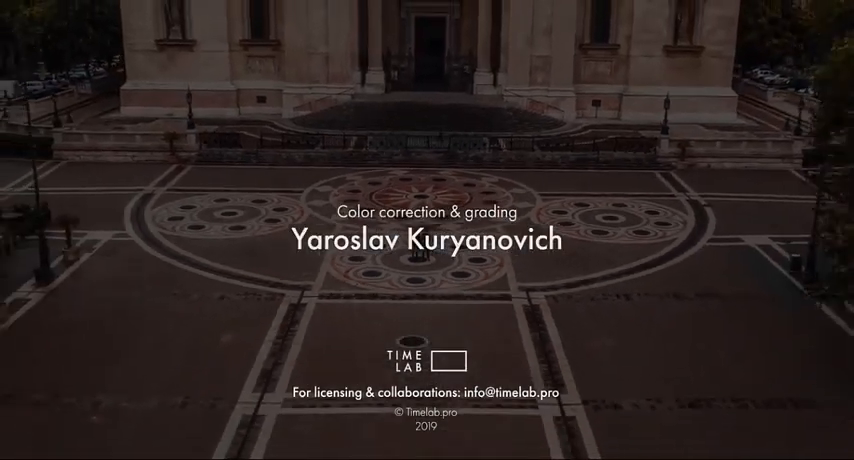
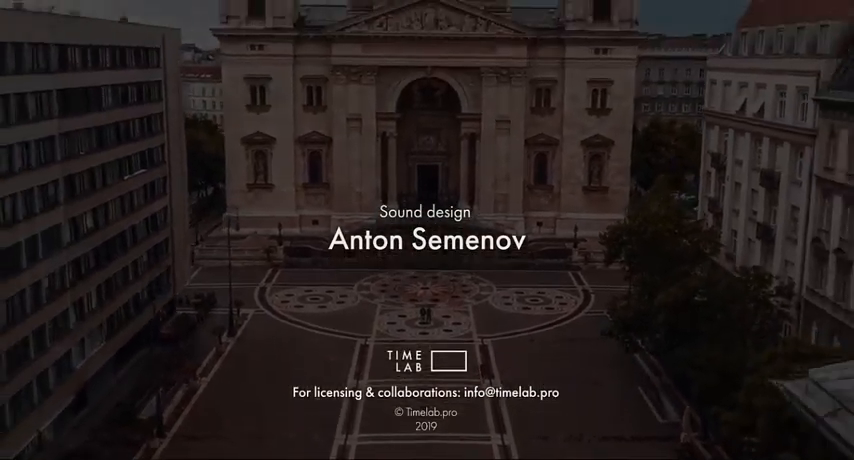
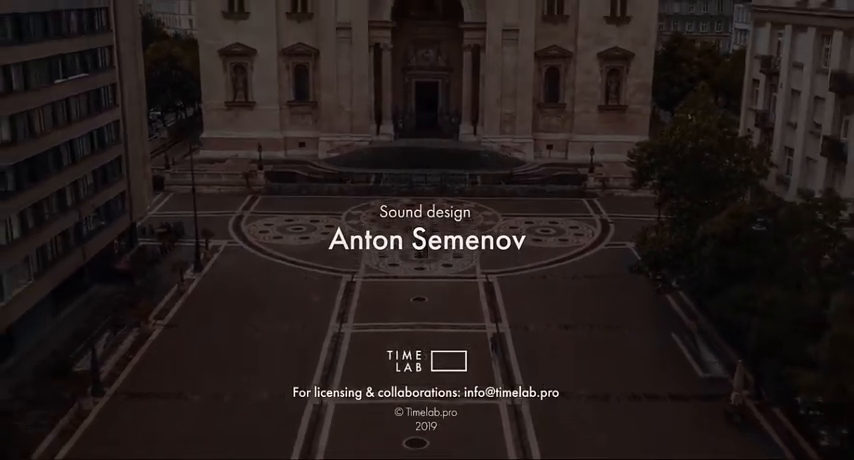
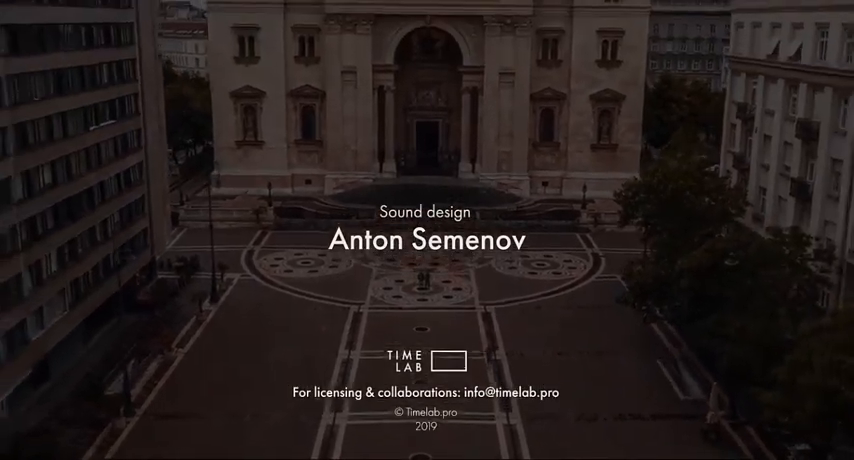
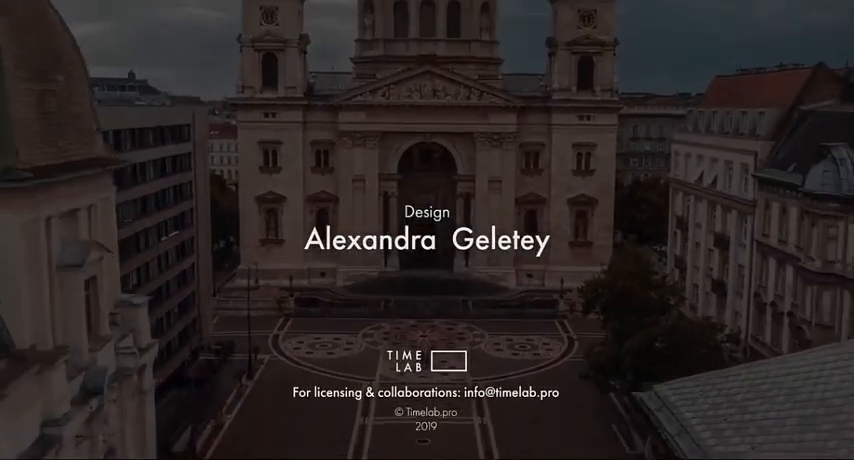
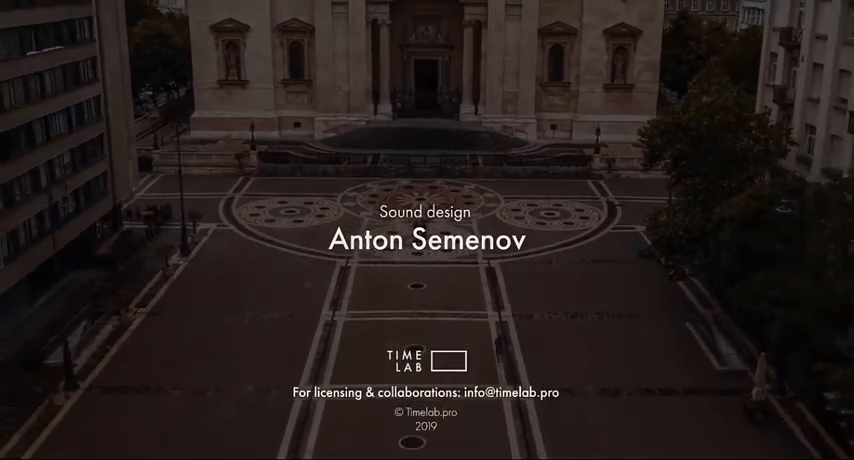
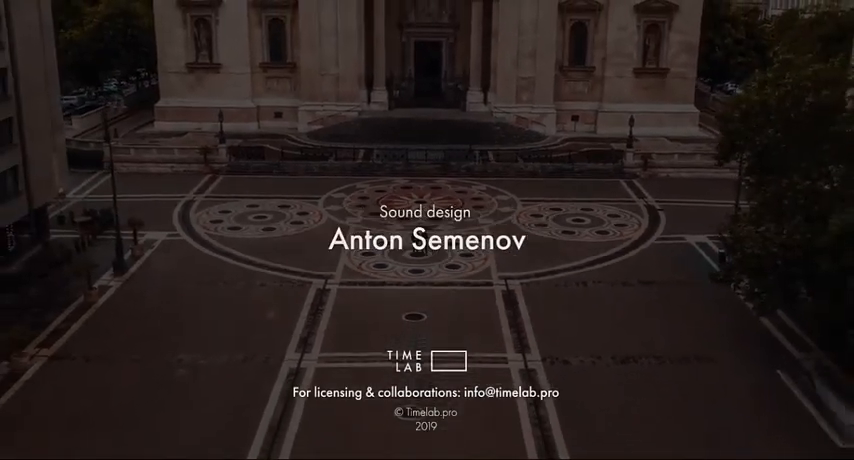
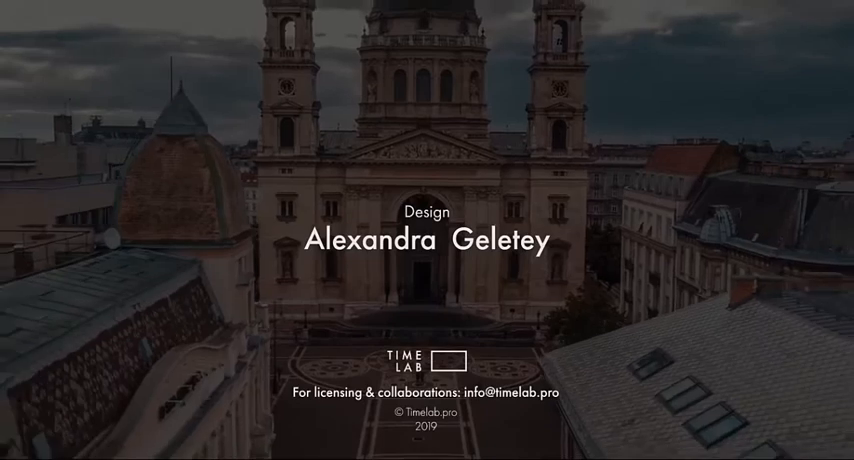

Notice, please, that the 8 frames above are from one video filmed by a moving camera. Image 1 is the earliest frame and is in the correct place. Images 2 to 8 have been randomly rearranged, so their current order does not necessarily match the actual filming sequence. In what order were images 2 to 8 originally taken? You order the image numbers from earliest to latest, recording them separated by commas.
7, 6, 3, 4, 2, 5, 8
